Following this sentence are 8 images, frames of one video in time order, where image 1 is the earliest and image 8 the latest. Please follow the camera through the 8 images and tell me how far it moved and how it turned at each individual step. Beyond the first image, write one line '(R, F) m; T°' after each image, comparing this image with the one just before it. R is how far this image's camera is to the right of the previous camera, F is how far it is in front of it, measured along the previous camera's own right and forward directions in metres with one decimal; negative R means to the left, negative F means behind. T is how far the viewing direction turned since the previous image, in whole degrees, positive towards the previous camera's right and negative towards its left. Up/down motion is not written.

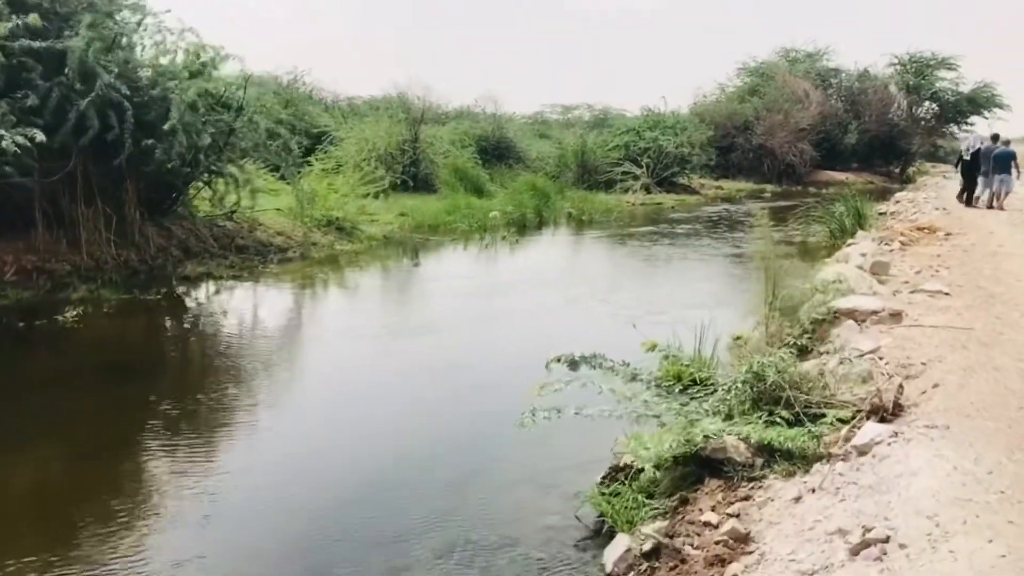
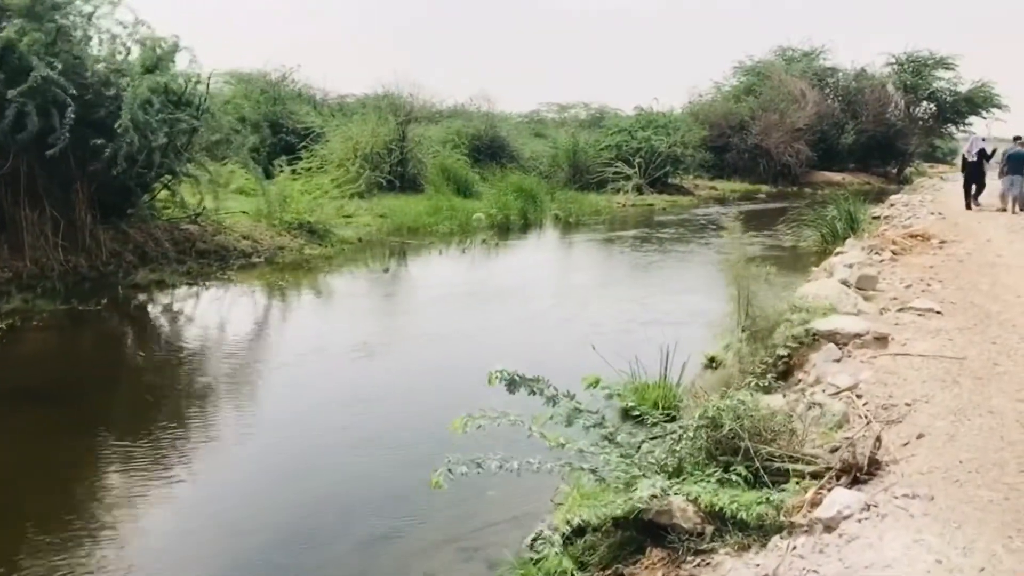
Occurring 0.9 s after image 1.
(+0.4, +0.7) m; 0°
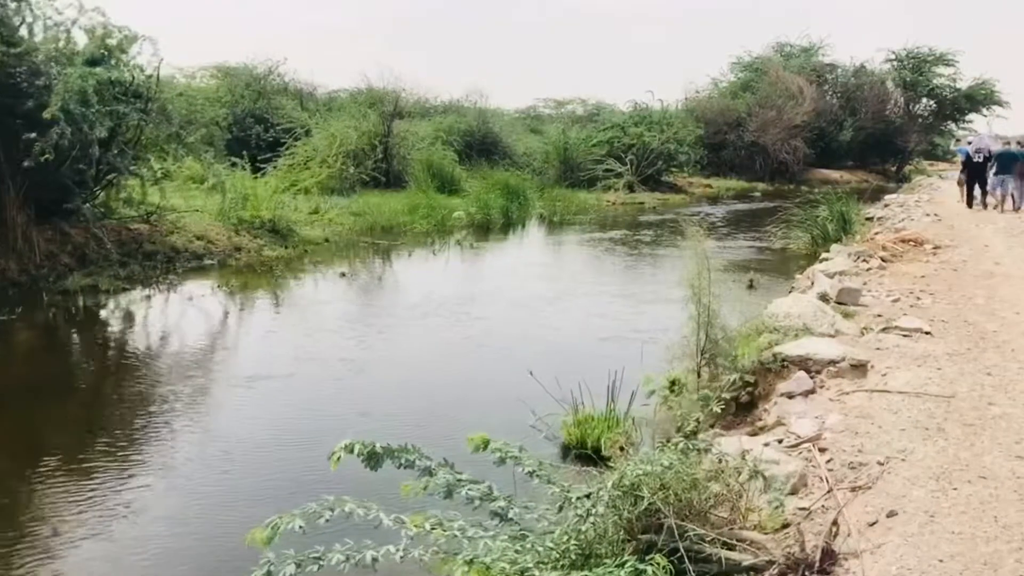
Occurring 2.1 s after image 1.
(+0.5, +0.8) m; 0°
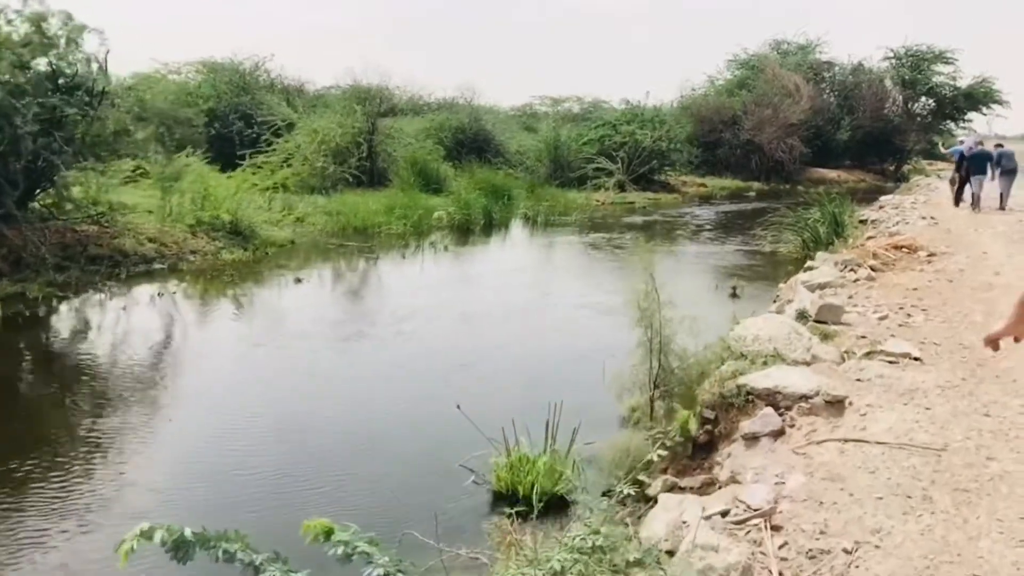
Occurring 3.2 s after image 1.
(+0.4, +0.8) m; 0°
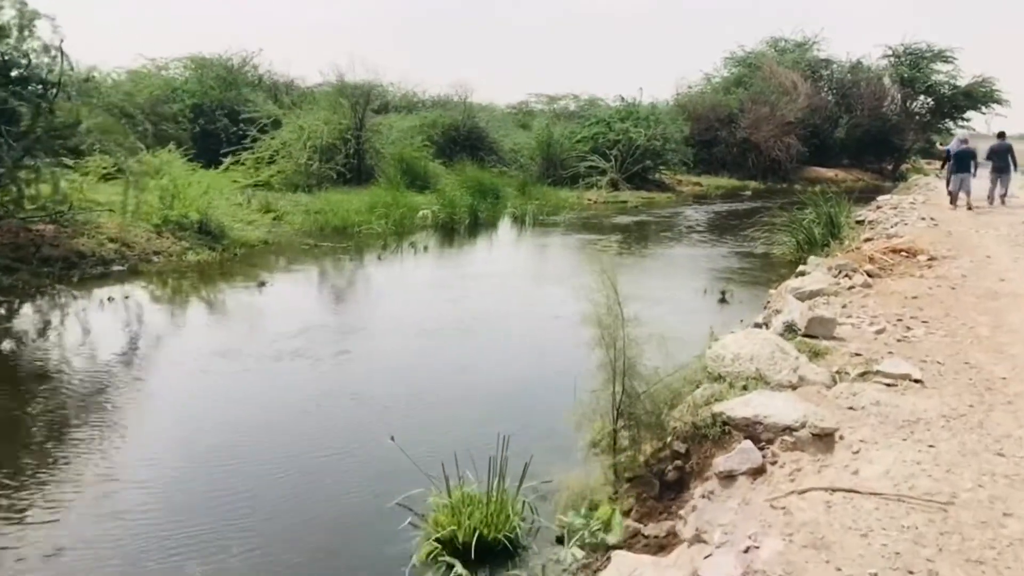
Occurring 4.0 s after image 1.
(+0.3, +0.6) m; 0°
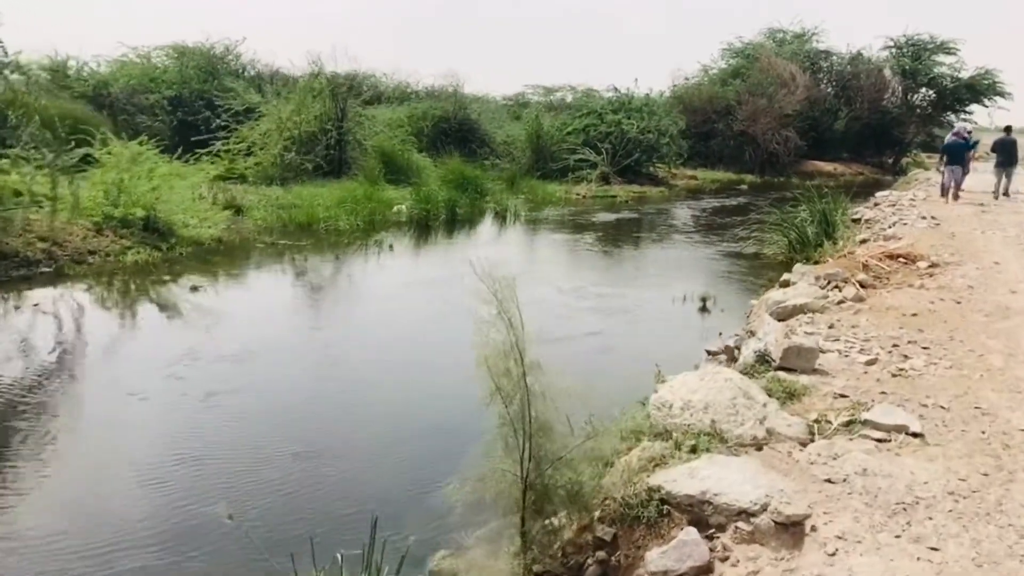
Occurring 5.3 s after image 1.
(+0.5, +1.0) m; 0°
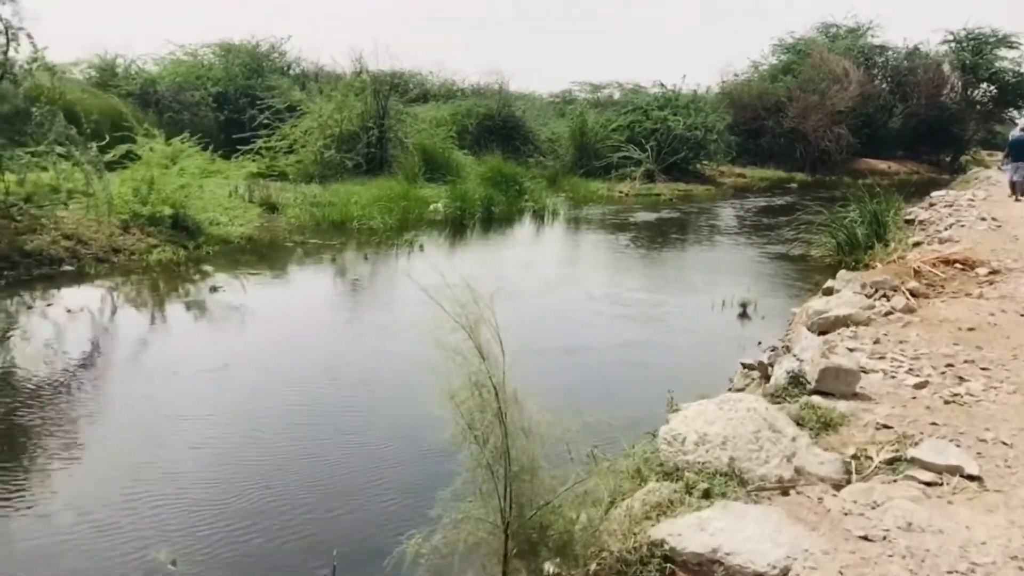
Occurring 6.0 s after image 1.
(+0.2, +0.5) m; -3°
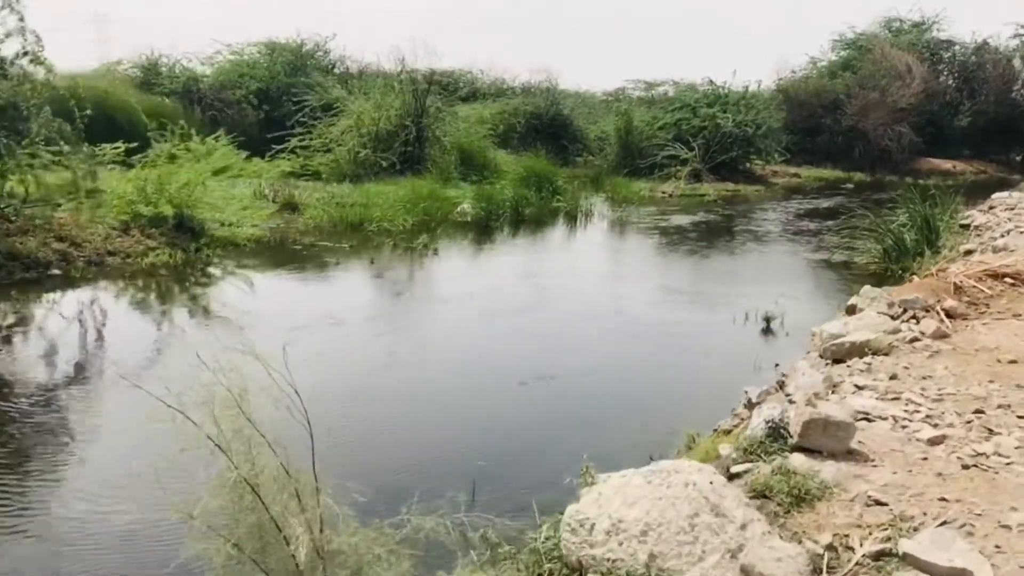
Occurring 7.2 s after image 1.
(+0.6, +0.8) m; -4°
